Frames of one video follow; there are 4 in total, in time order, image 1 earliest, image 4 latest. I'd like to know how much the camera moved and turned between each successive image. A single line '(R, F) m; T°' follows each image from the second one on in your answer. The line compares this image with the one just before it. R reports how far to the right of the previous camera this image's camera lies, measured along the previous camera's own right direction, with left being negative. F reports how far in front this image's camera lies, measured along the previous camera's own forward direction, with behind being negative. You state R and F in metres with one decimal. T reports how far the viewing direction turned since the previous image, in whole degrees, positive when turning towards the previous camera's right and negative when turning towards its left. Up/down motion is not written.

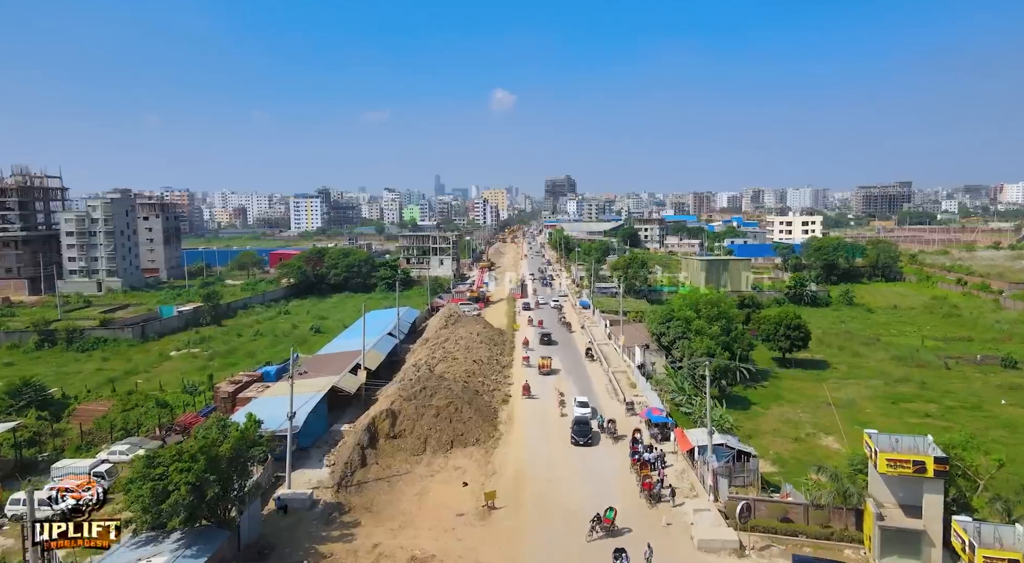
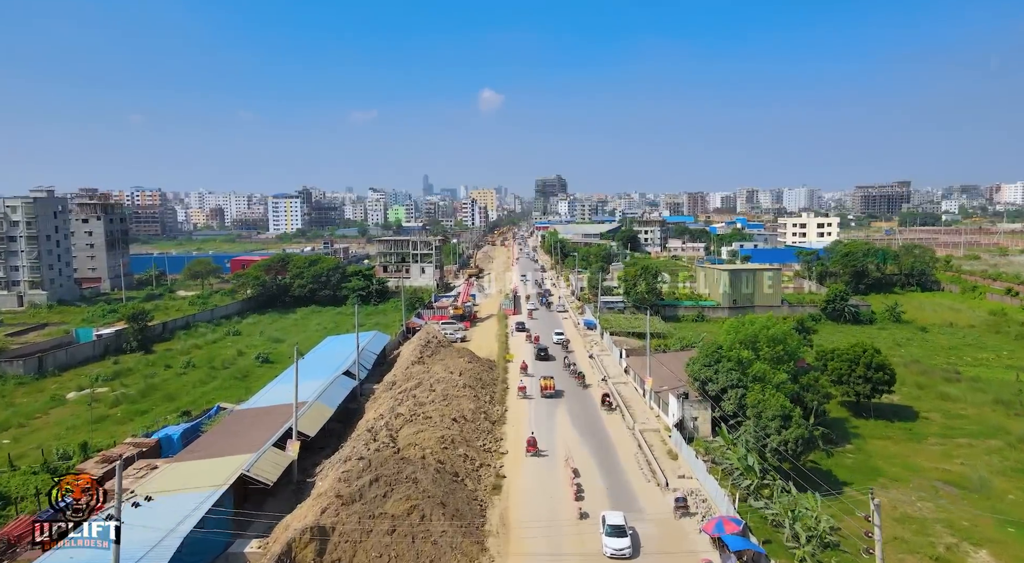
(-0.1, +6.8) m; +1°
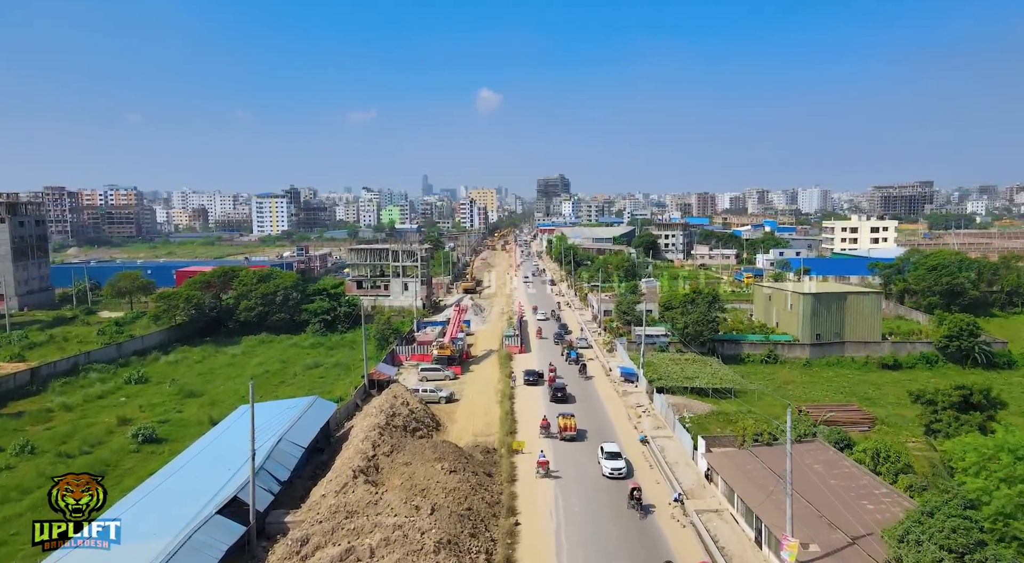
(-0.3, +10.3) m; 0°
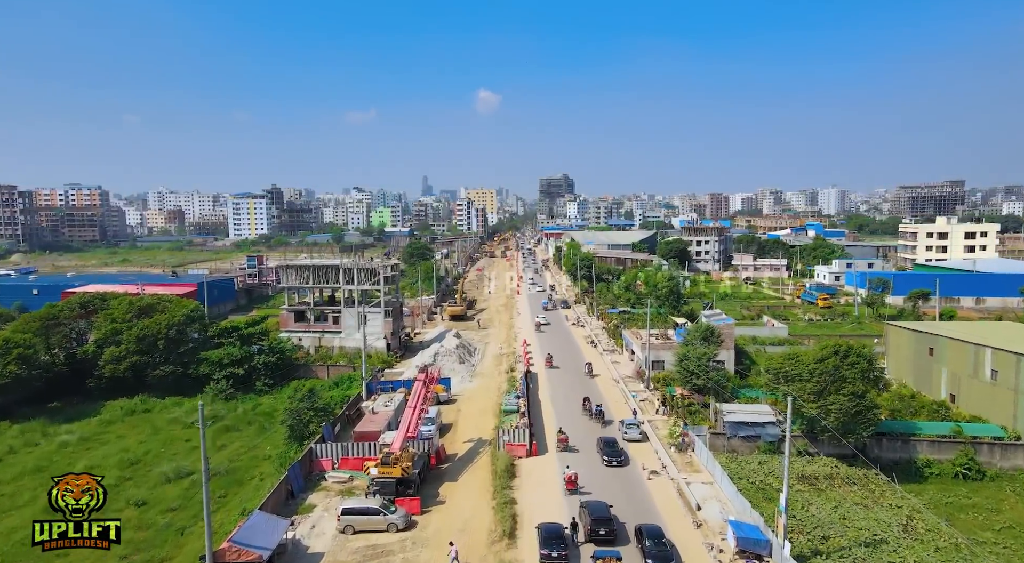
(-0.1, +12.8) m; 0°
